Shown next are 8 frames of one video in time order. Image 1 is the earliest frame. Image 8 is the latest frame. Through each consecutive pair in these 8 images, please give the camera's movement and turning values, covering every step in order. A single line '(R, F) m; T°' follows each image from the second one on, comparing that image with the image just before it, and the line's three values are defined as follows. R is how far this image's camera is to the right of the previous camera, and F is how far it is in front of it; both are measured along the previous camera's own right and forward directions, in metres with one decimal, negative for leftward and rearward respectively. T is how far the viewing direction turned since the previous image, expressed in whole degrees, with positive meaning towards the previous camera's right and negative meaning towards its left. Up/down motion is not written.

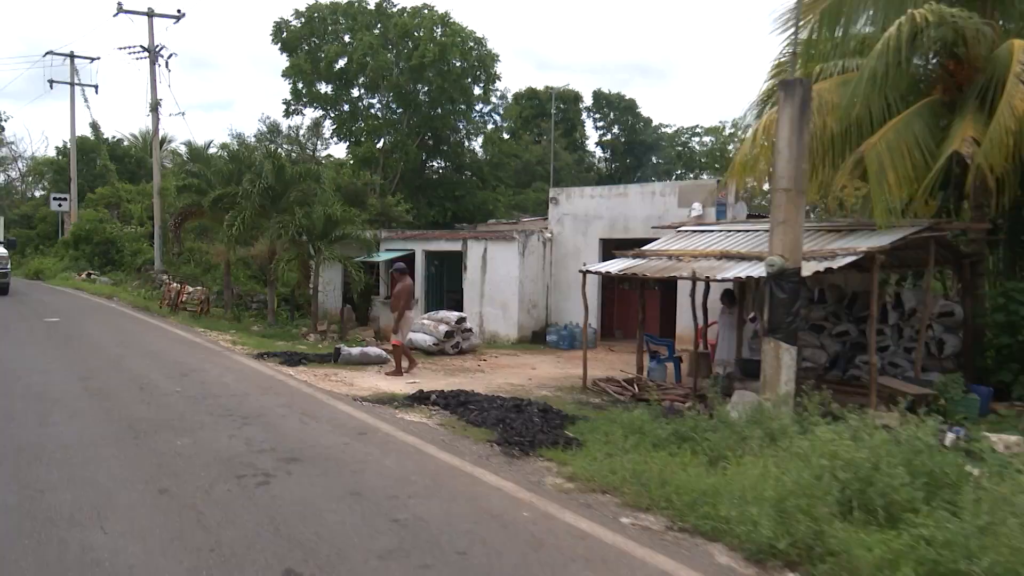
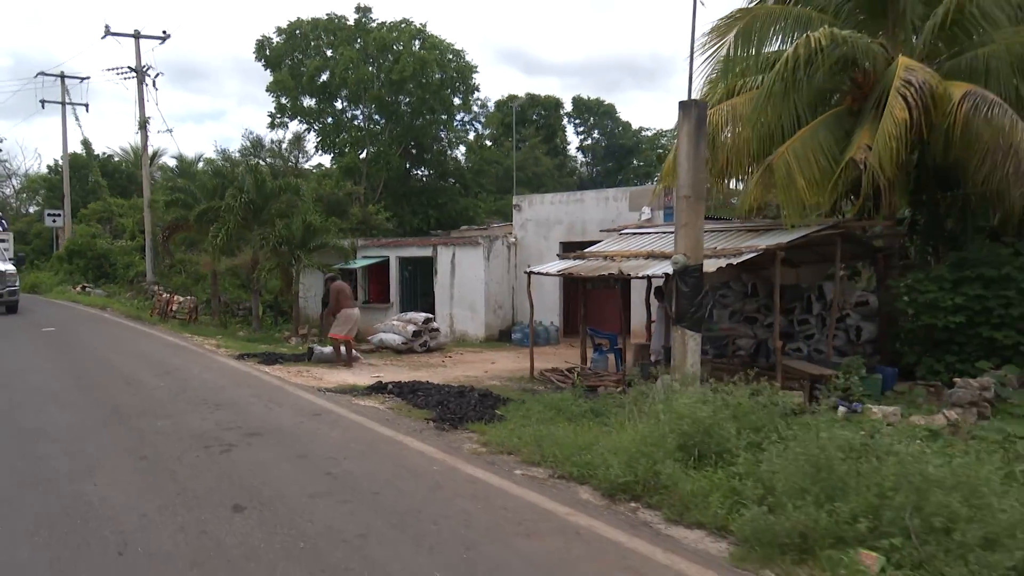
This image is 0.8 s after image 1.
(+0.6, -1.1) m; 0°
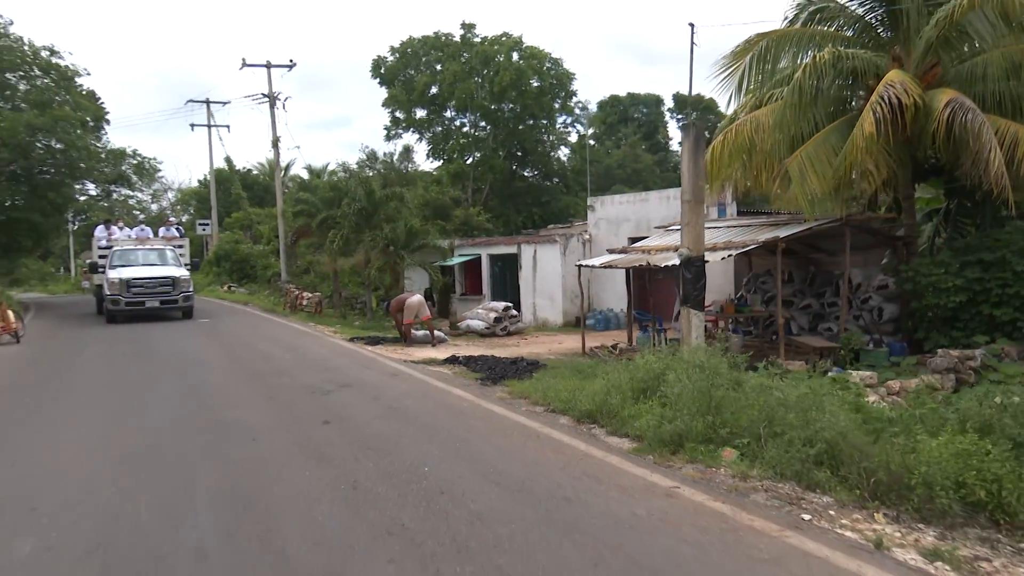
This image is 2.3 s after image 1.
(+1.1, -2.1) m; -8°
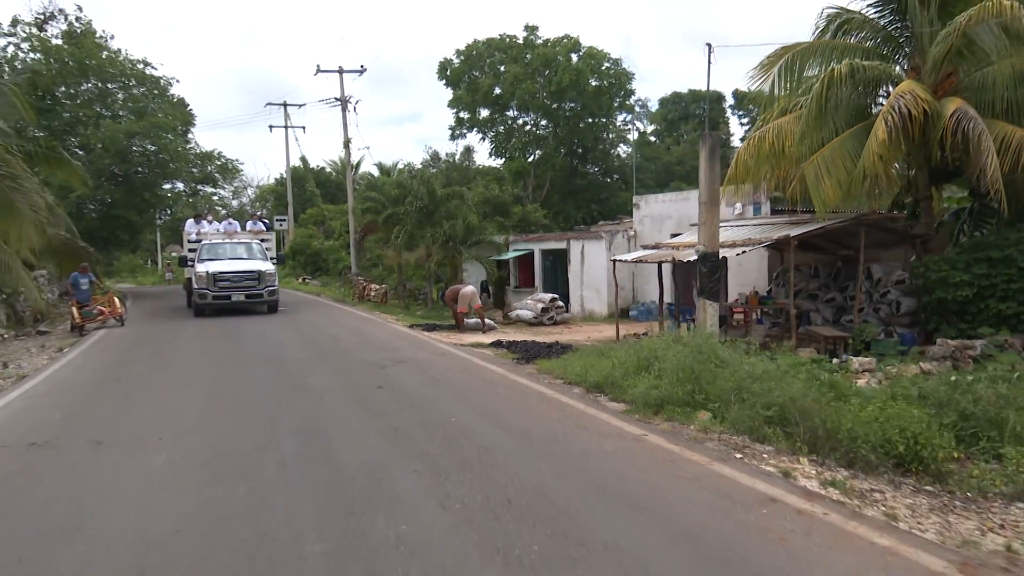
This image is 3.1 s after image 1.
(+0.5, -1.4) m; -5°
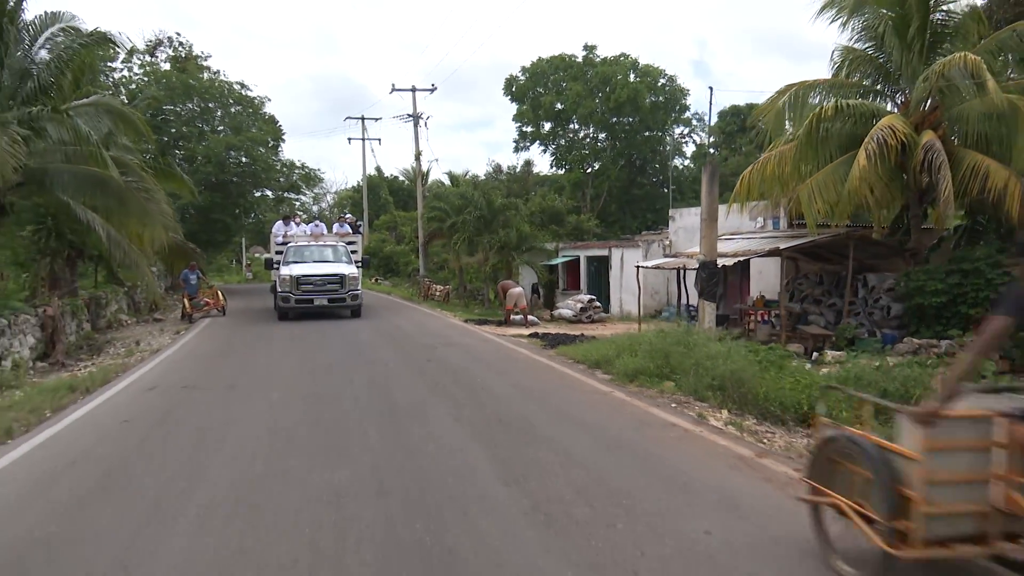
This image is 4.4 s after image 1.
(+0.7, -2.5) m; -5°
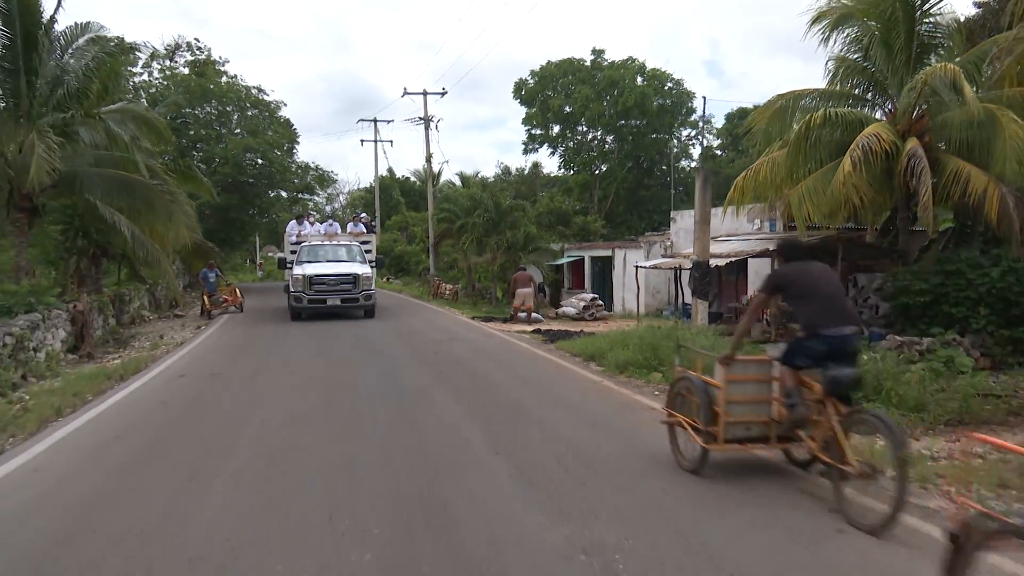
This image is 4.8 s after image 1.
(+0.2, -0.8) m; -1°
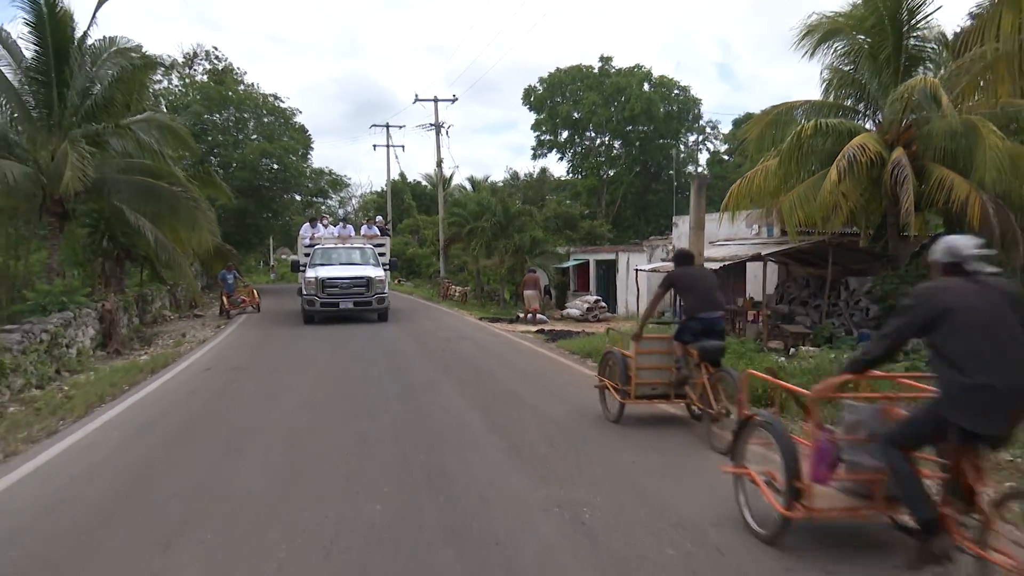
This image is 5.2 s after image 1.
(+0.1, -0.8) m; -1°
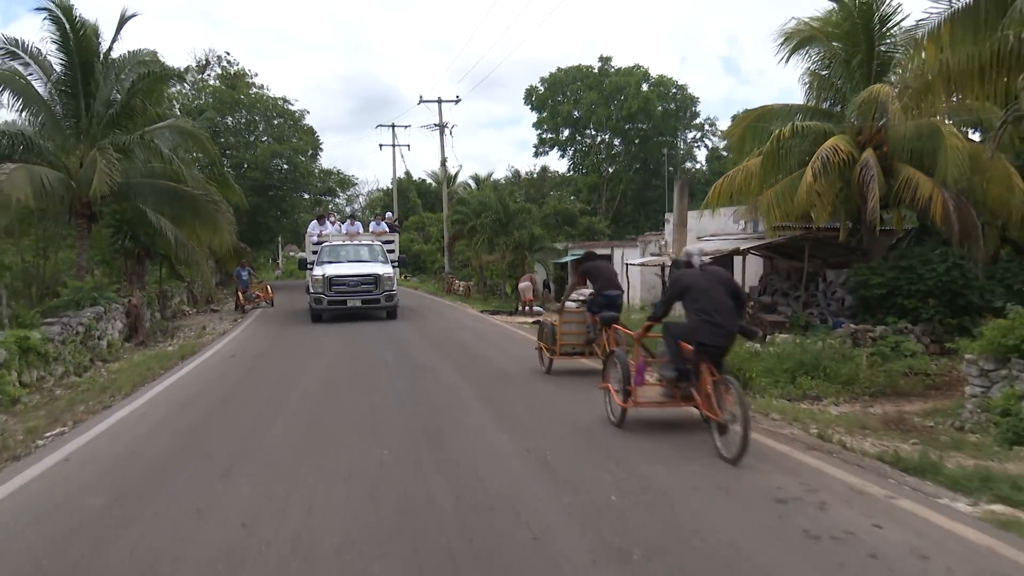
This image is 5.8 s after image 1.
(+0.2, -1.2) m; 0°
